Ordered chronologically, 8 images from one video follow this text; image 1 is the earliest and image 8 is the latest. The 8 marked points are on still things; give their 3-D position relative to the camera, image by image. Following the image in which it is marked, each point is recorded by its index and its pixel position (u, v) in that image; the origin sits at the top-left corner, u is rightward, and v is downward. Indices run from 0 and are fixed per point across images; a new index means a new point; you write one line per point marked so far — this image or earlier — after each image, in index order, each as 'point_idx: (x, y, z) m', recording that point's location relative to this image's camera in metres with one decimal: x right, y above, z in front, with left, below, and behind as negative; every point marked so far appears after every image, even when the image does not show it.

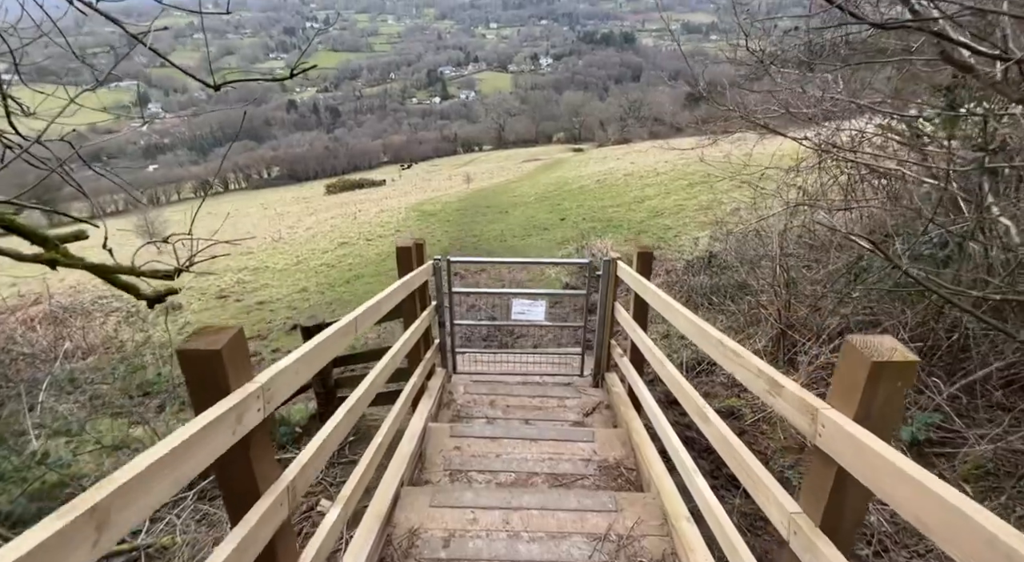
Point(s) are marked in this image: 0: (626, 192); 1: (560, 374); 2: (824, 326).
0: (+3.2, +2.6, +16.0) m
1: (+0.4, -0.7, +4.5) m
2: (+2.4, -0.3, +4.2) m
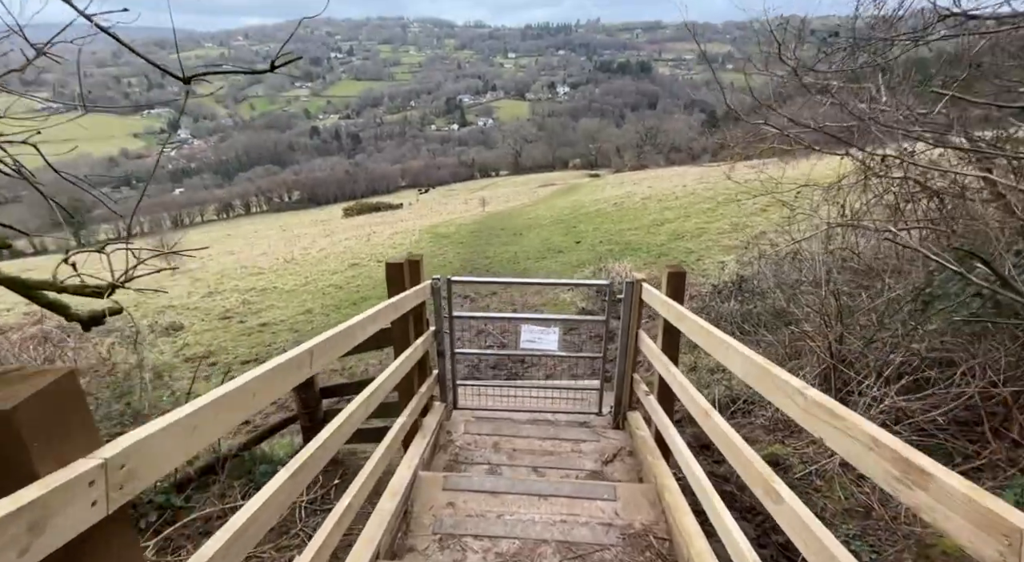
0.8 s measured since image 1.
0: (+3.7, +1.9, +15.5) m
1: (+0.4, -0.9, +3.9) m
2: (+2.4, -0.5, +3.6) m
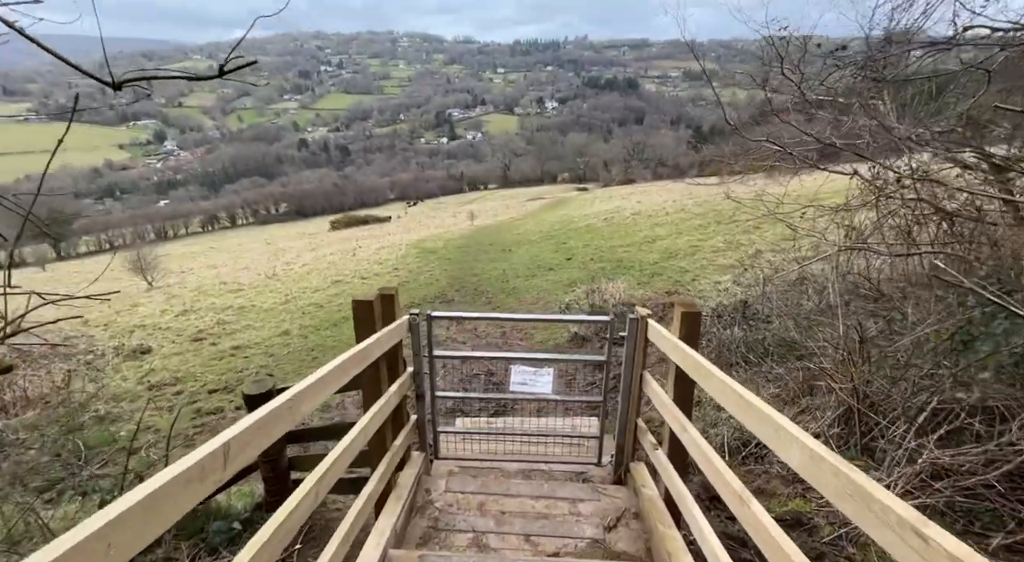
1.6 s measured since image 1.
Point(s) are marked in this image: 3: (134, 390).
0: (+3.3, +1.4, +15.2) m
1: (+0.4, -1.1, +3.5) m
2: (+2.4, -0.7, +3.2) m
3: (-5.2, -1.5, +7.6) m
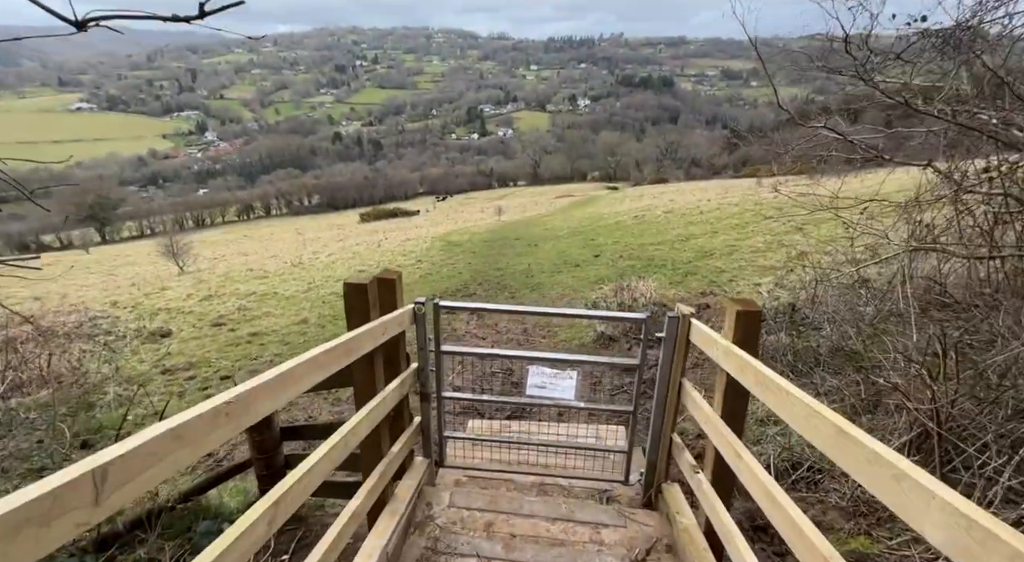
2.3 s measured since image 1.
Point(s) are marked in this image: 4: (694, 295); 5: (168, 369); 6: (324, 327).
0: (+4.1, +1.4, +14.6) m
1: (+0.5, -1.1, +3.1) m
2: (+2.4, -0.7, +2.7) m
3: (-4.9, -1.3, +7.5) m
4: (+2.6, -0.2, +8.0) m
5: (-4.7, -1.2, +7.7) m
6: (-3.1, -0.8, +9.1) m
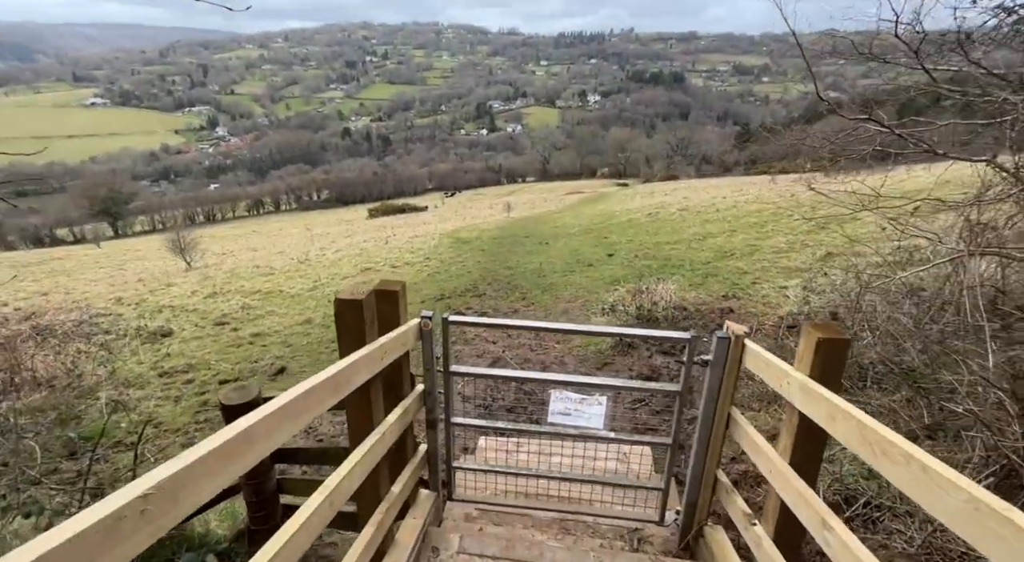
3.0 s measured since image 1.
0: (+4.3, +1.4, +14.2) m
1: (+0.5, -1.1, +2.7) m
2: (+2.5, -0.8, +2.3) m
3: (-4.7, -1.2, +7.2) m
4: (+2.8, -0.2, +7.6) m
5: (-4.6, -1.2, +7.4) m
6: (-2.9, -0.7, +8.8) m
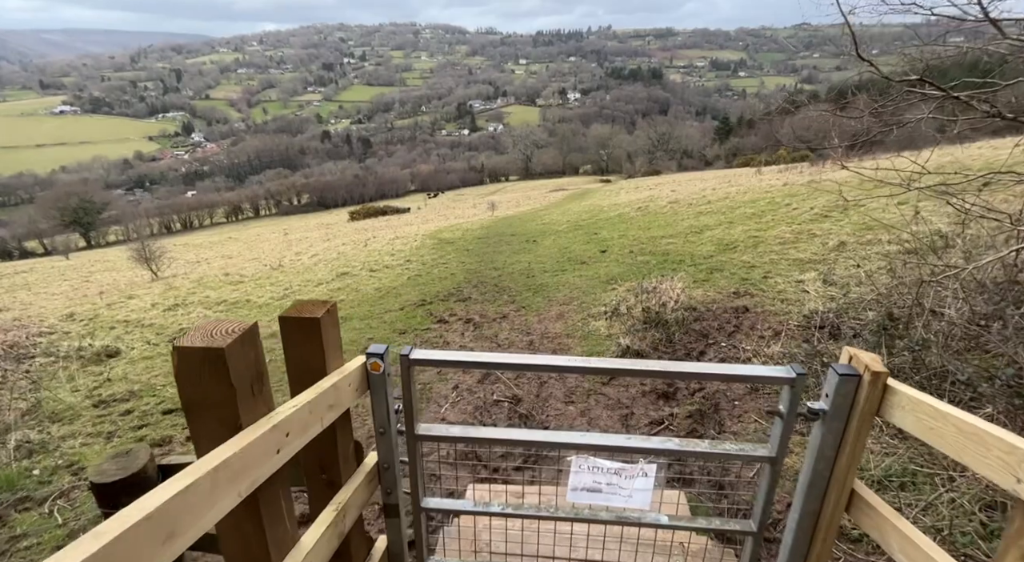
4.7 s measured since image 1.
0: (+4.0, +1.5, +13.4) m
1: (+0.5, -1.1, +1.9) m
2: (+2.5, -0.8, +1.5) m
3: (-4.8, -1.4, +6.2) m
4: (+2.6, -0.2, +6.8) m
5: (-4.7, -1.4, +6.4) m
6: (-3.1, -0.9, +7.9) m
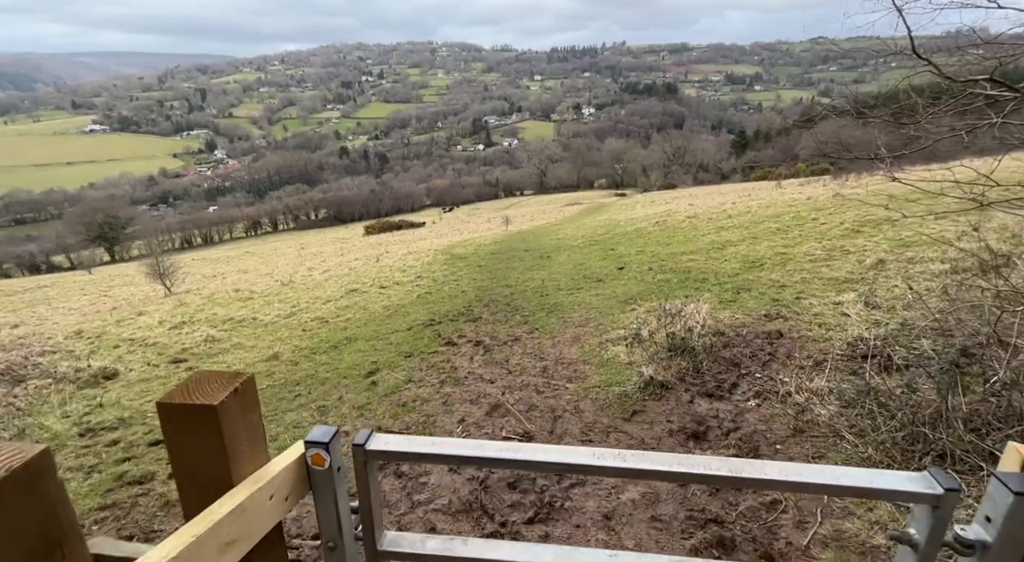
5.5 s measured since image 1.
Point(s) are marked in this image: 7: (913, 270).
0: (+4.3, +1.1, +12.9) m
1: (+0.6, -1.3, +1.4) m
2: (+2.5, -0.9, +1.0) m
3: (-4.7, -1.6, +5.8) m
4: (+2.8, -0.4, +6.2) m
5: (-4.6, -1.6, +6.0) m
6: (-2.9, -1.1, +7.5) m
7: (+5.0, +0.1, +6.9) m
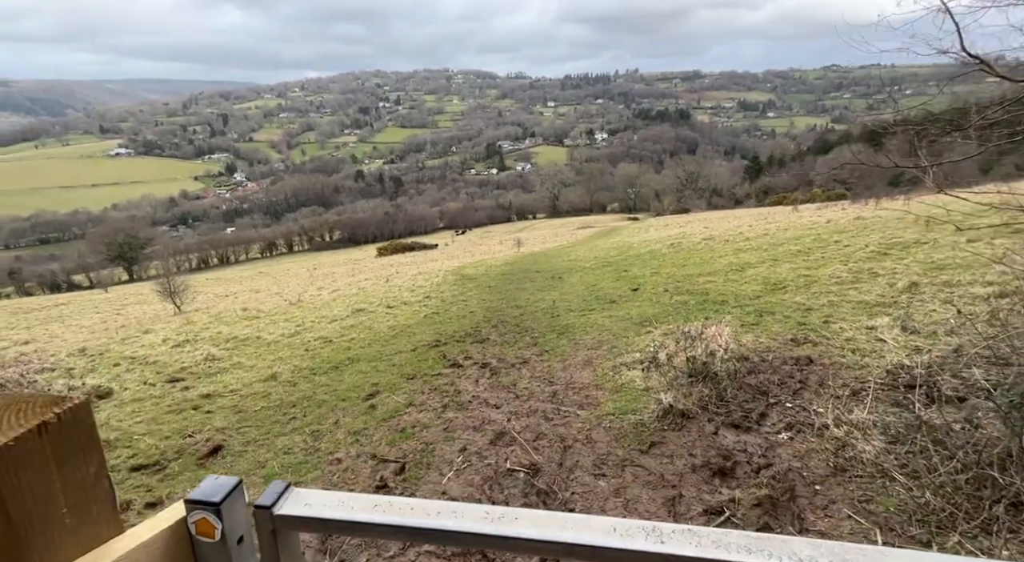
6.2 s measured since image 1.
0: (+4.5, +0.5, +12.5) m
1: (+0.5, -1.3, +1.0) m
2: (+2.5, -0.9, +0.6) m
3: (-4.6, -1.8, +5.5) m
4: (+2.9, -0.7, +5.8) m
5: (-4.5, -1.7, +5.7) m
6: (-2.8, -1.3, +7.2) m
7: (+5.1, -0.1, +6.4) m
